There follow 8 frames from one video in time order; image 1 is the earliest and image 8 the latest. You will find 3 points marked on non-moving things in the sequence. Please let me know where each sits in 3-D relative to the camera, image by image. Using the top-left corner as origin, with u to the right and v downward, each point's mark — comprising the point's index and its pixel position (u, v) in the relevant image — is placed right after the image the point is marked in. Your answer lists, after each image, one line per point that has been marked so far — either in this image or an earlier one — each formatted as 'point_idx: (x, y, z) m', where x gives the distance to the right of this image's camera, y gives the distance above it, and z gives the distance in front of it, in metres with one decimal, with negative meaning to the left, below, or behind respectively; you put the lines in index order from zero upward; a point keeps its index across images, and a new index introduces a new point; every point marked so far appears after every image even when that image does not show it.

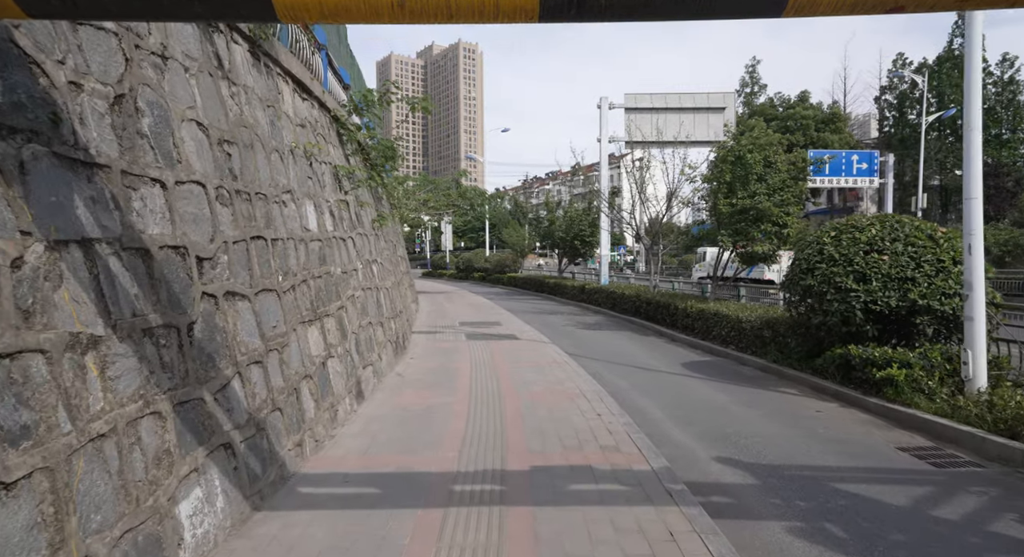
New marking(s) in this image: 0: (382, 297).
0: (-1.9, -0.3, +9.1) m
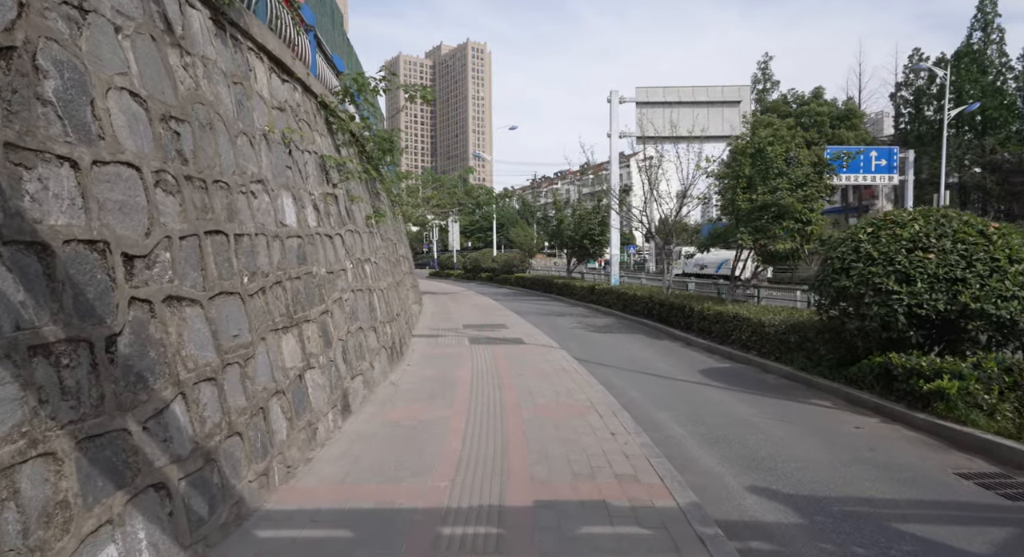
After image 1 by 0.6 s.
0: (-1.9, -0.3, +8.4) m
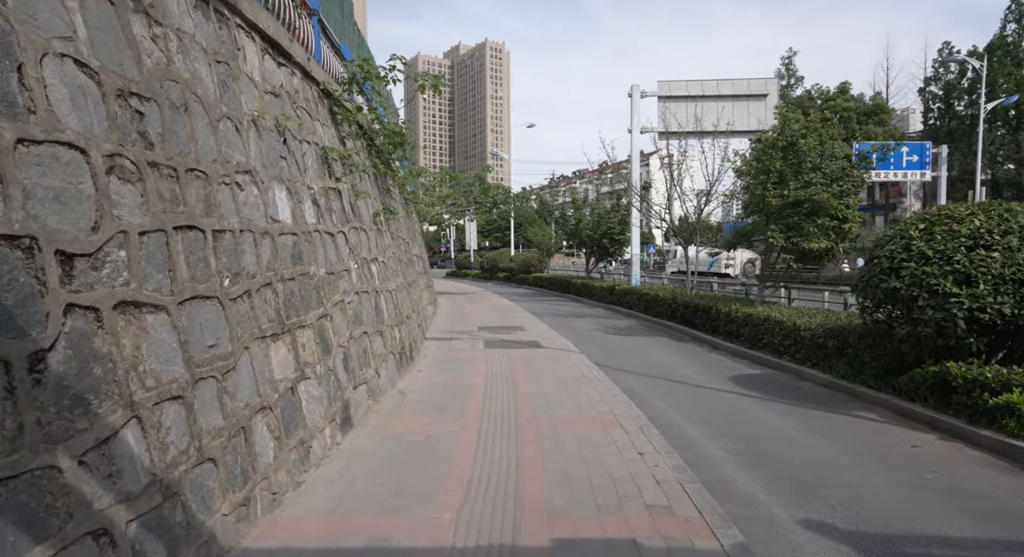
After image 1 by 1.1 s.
0: (-1.7, -0.3, +7.9) m
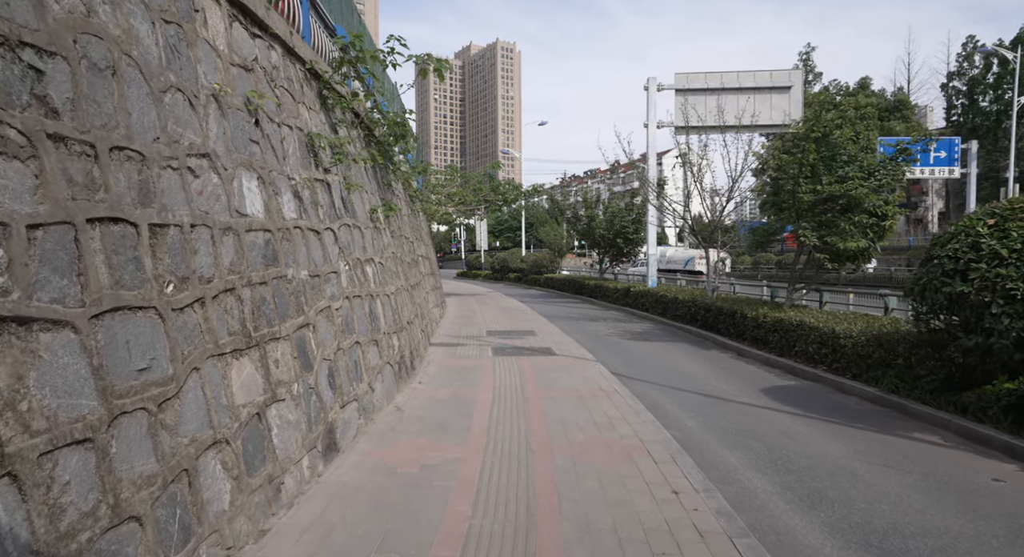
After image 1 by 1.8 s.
0: (-1.5, -0.3, +7.1) m
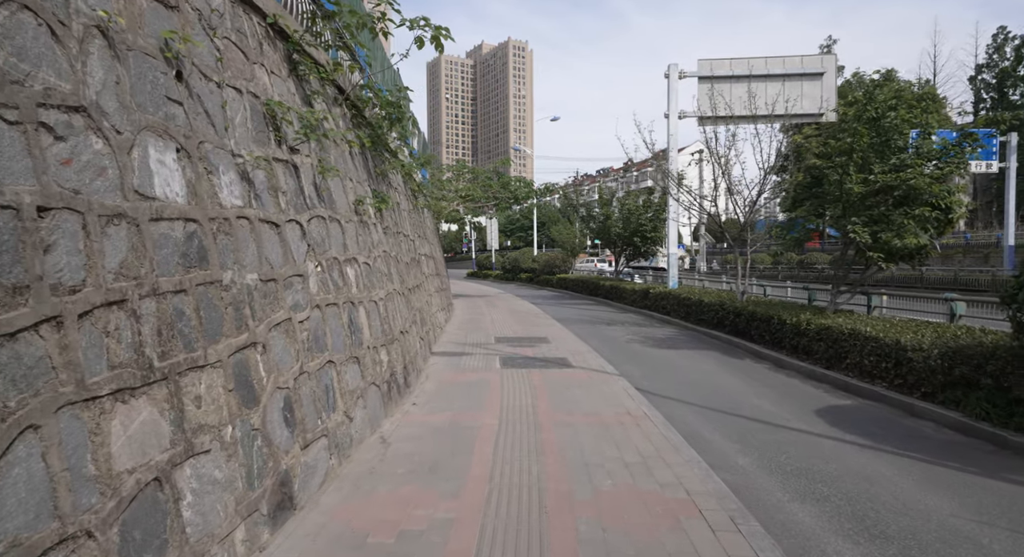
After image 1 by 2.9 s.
0: (-1.4, -0.4, +6.0) m
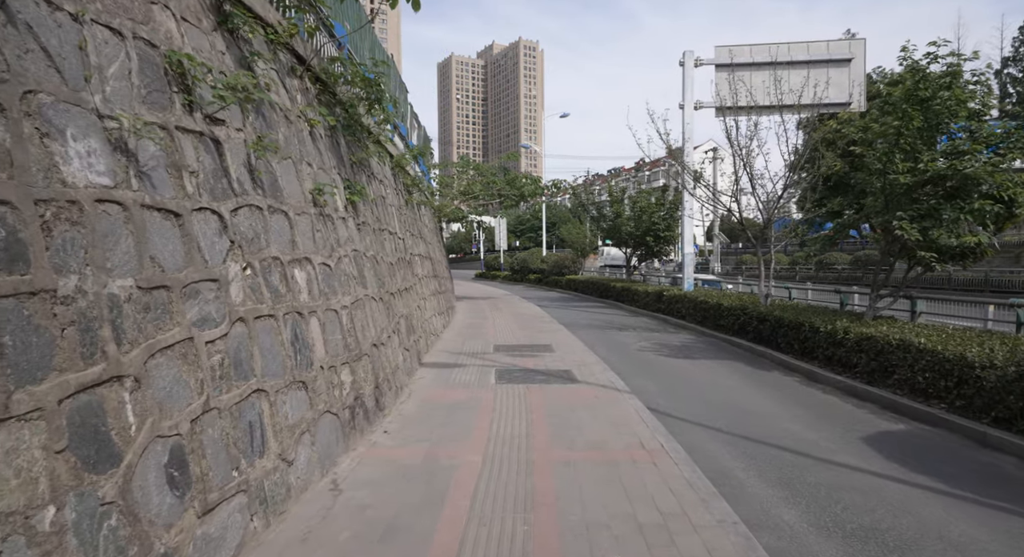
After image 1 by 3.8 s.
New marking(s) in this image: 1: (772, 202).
0: (-1.5, -0.4, +4.9) m
1: (+6.1, +1.8, +14.4) m
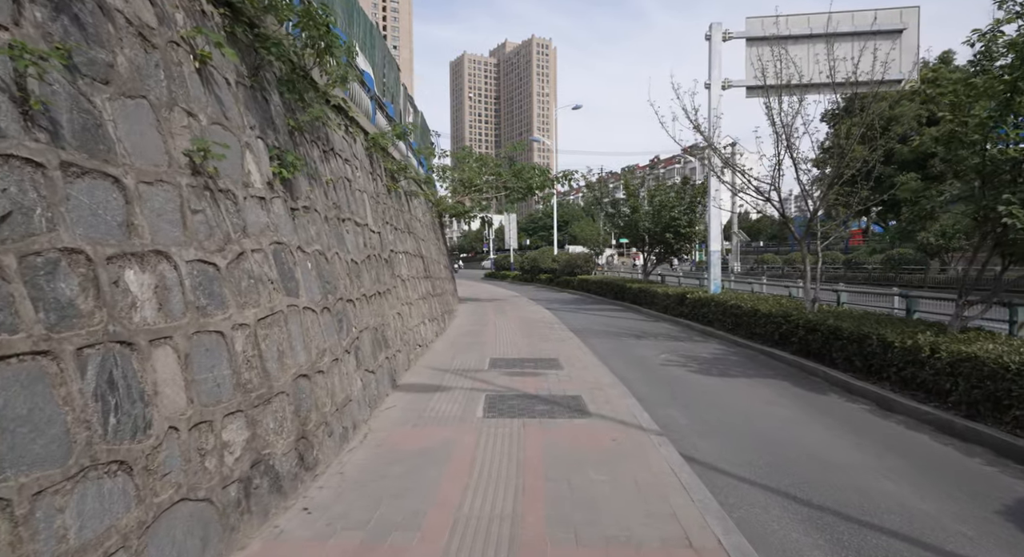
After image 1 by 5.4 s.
0: (-1.7, -0.4, +3.0) m
1: (+6.1, +1.8, +12.4) m
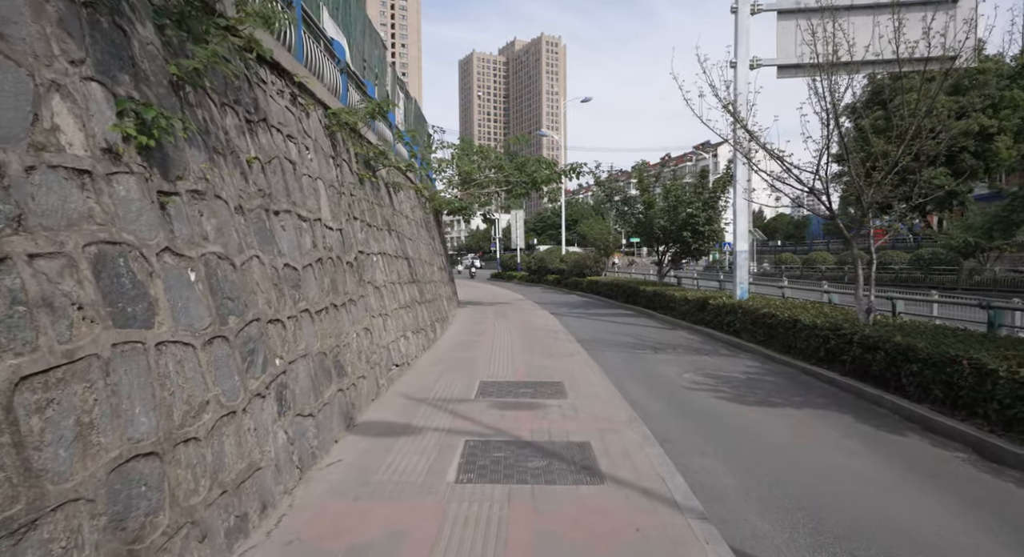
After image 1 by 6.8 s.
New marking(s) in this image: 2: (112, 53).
0: (-1.9, -0.5, +1.3) m
1: (+6.1, +1.7, +10.6) m
2: (-2.2, +1.2, +3.4) m
